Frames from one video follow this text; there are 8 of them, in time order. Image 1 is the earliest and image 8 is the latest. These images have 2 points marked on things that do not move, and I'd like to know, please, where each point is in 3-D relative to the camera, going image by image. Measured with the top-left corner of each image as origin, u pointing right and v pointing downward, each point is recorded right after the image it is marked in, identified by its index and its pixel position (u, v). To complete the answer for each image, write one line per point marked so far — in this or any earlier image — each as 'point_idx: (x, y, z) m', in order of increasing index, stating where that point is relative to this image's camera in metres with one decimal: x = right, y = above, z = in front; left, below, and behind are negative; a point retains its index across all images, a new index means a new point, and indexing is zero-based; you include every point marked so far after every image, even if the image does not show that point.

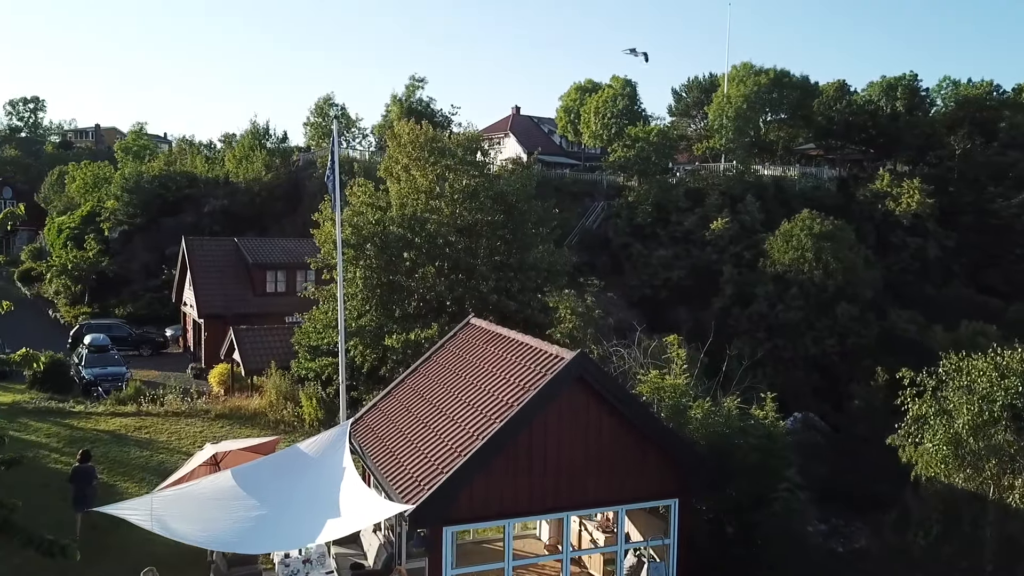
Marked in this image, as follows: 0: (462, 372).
0: (-0.6, -1.0, +10.1) m
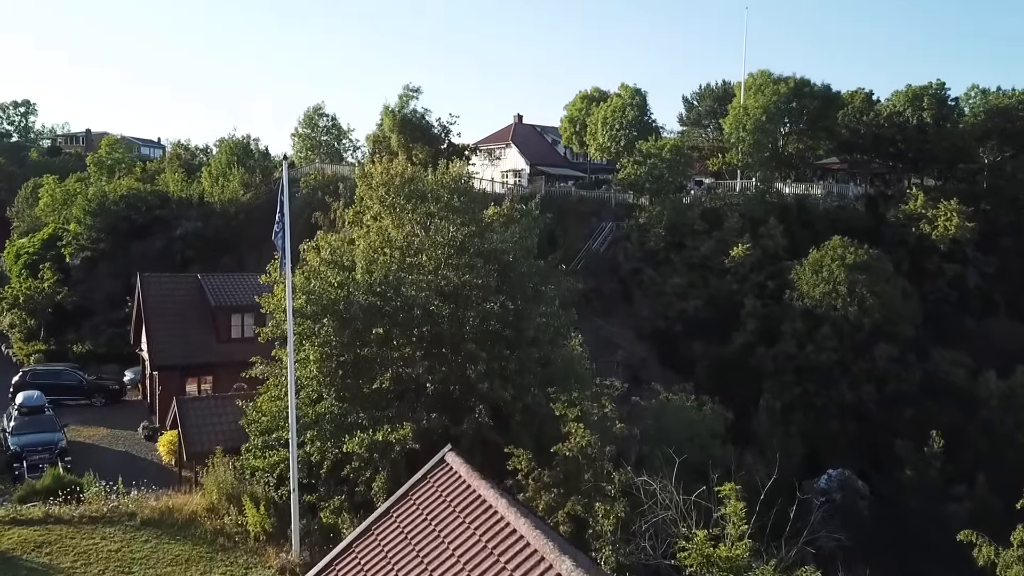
0: (-0.7, -2.1, +7.0) m
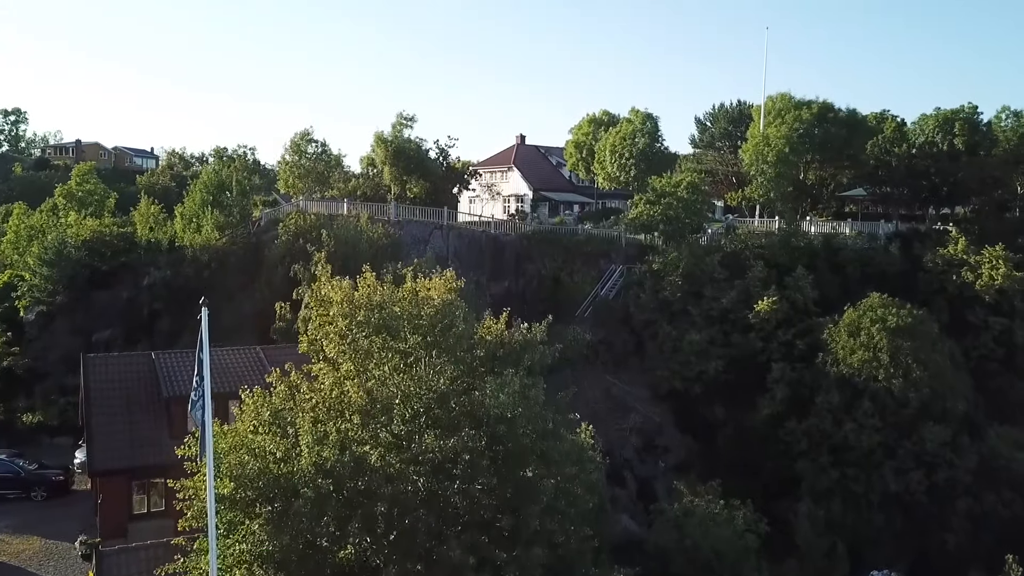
0: (-0.7, -4.0, +3.9) m
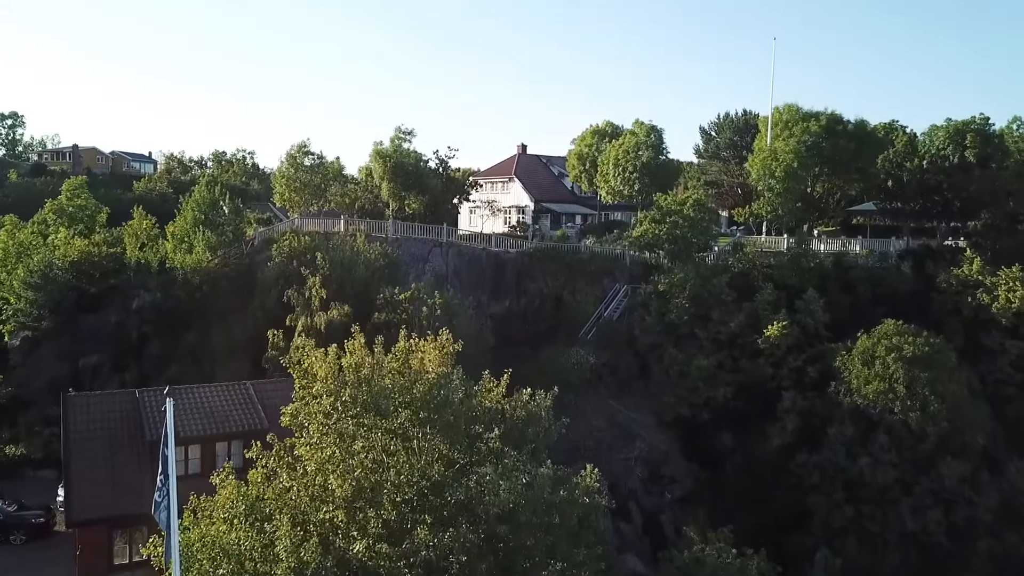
0: (-0.7, -4.8, +2.9) m
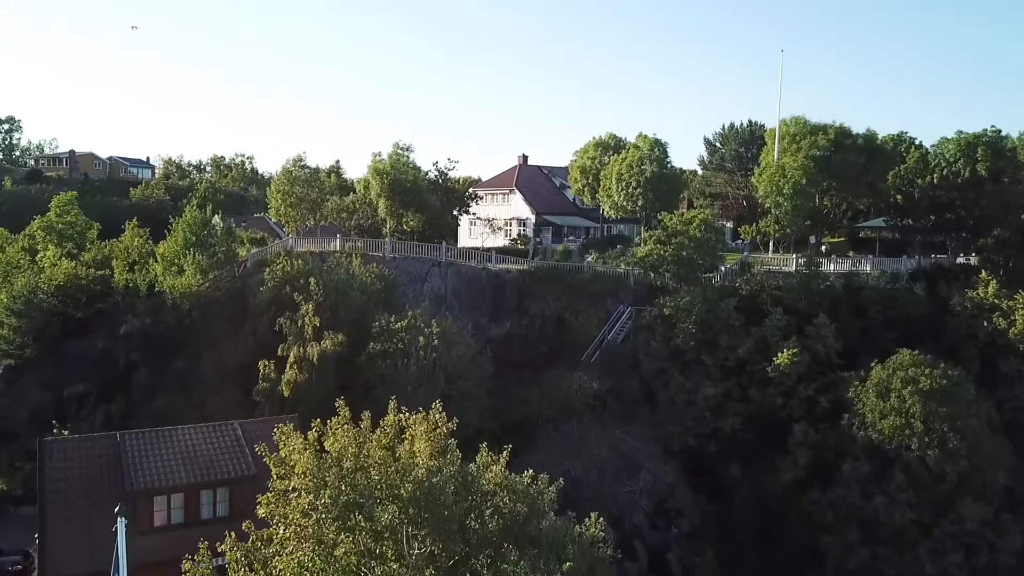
0: (-0.7, -5.7, +1.9) m
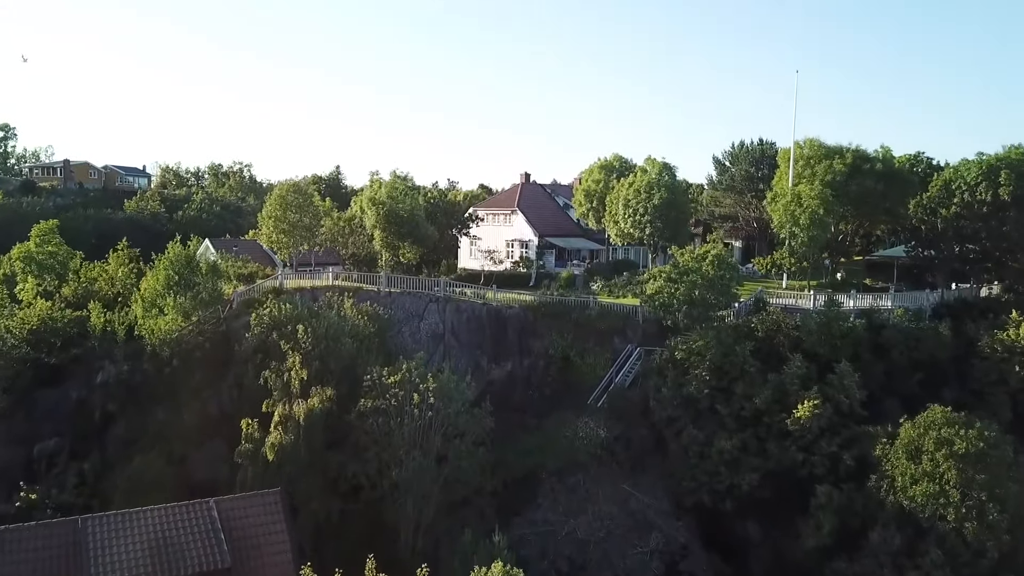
0: (-0.7, -7.1, +0.2) m
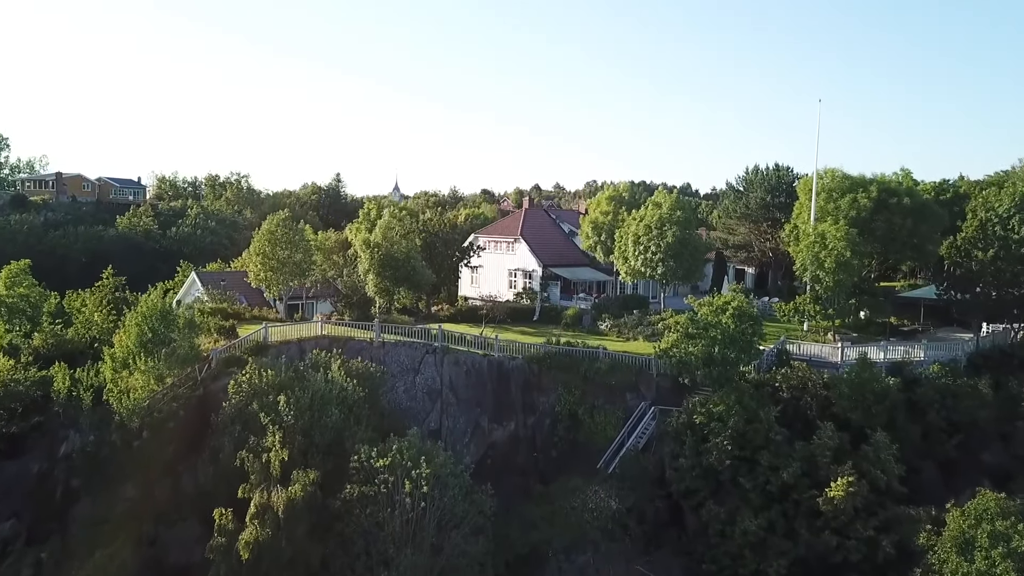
0: (-0.7, -8.8, -2.2) m
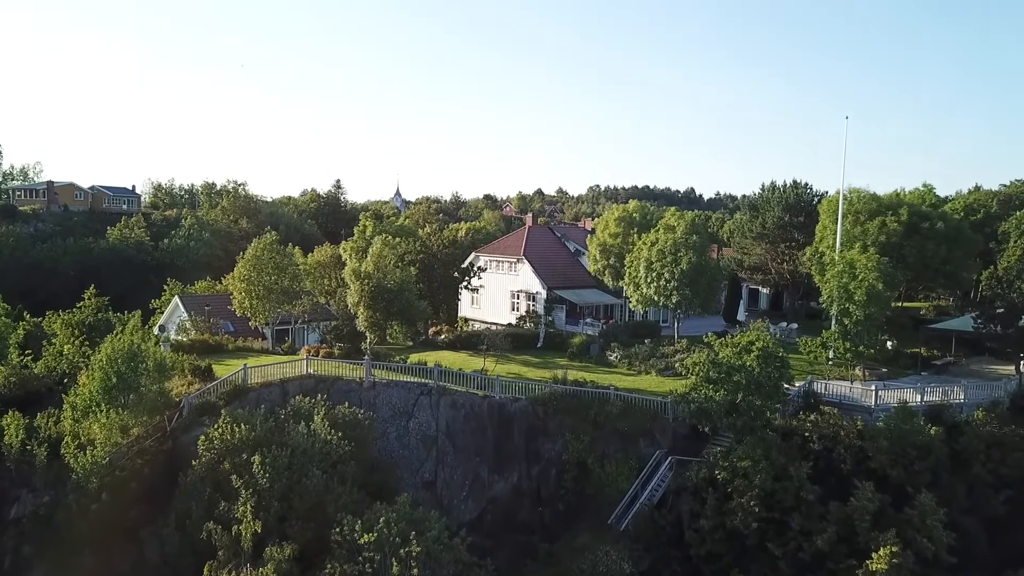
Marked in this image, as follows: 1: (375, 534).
0: (-0.8, -9.8, -4.8) m
1: (-2.9, -5.2, +18.7) m
